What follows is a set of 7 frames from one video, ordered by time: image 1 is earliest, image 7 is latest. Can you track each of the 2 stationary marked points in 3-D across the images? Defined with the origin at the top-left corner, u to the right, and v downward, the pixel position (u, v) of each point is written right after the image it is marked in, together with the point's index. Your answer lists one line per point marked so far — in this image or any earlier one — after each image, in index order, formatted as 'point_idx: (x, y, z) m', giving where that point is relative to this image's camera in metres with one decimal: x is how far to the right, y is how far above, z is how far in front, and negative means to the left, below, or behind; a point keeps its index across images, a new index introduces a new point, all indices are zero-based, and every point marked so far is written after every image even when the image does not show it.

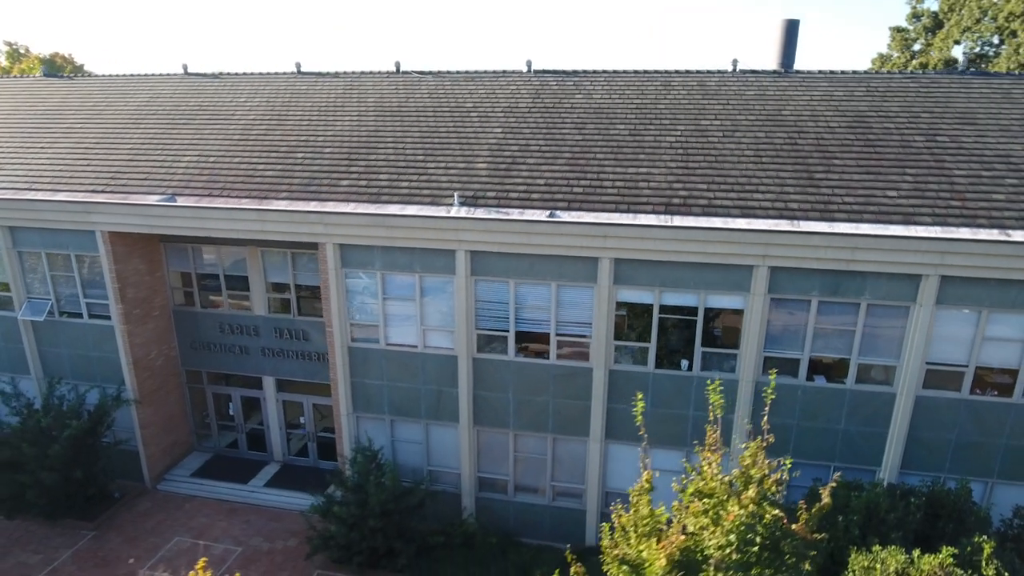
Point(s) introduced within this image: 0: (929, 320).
0: (+7.4, -0.6, +10.8) m
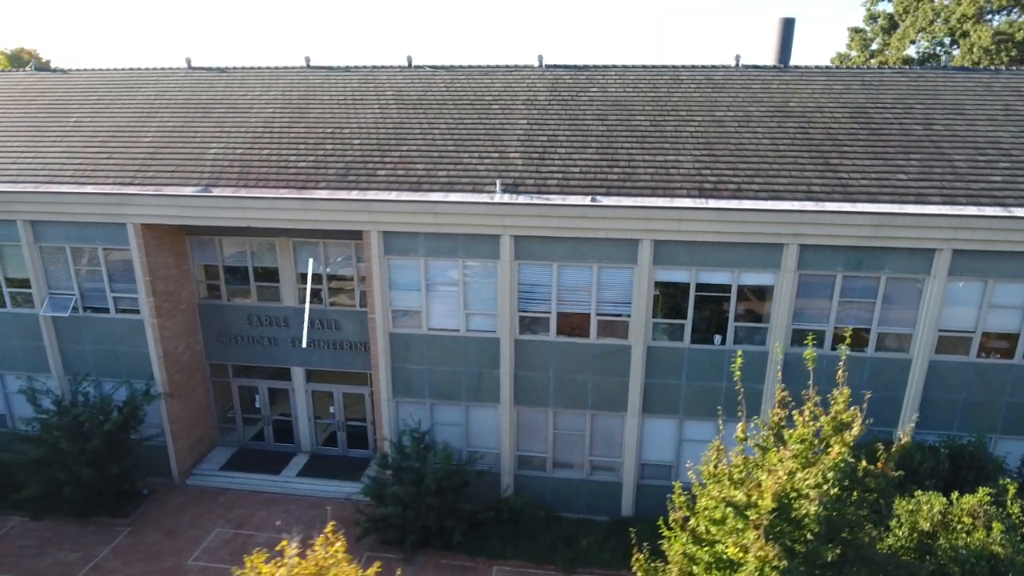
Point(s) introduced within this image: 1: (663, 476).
0: (+8.4, -0.1, +11.9) m
1: (+3.5, -4.3, +13.9) m
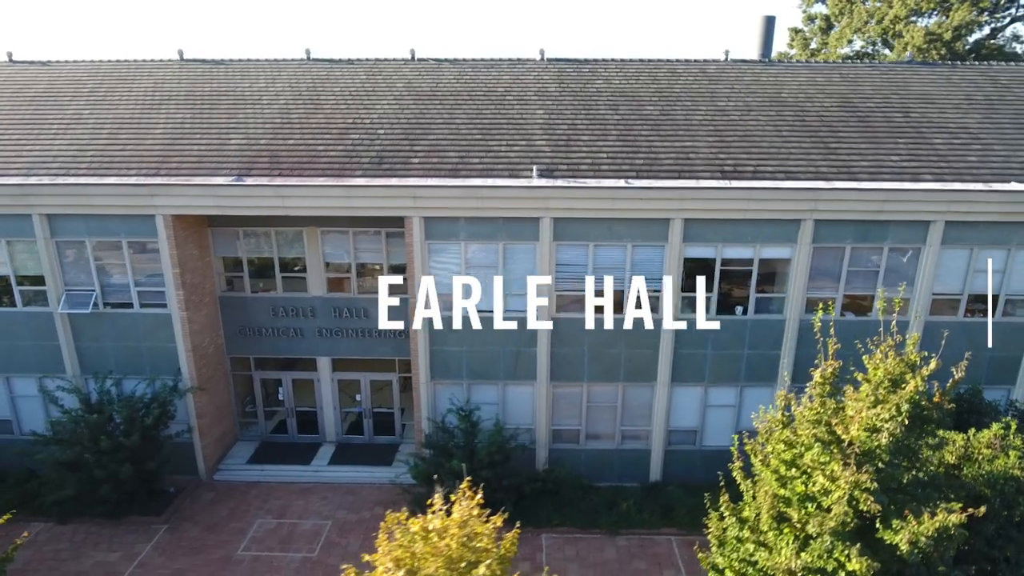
0: (+9.3, +0.7, +13.3) m
1: (+4.3, -3.7, +14.9) m
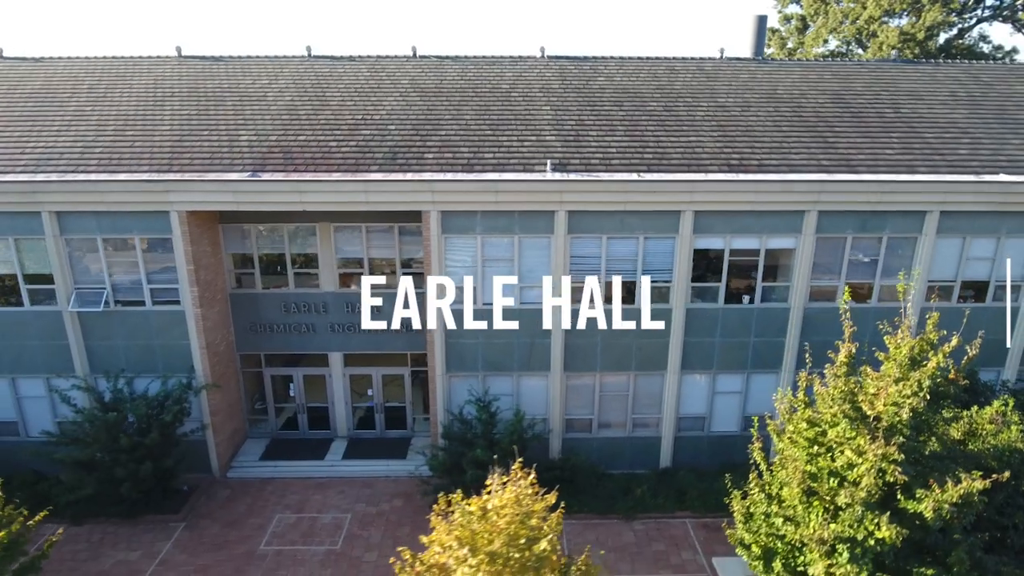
0: (+9.6, +0.9, +14.0) m
1: (+4.7, -3.5, +15.3) m
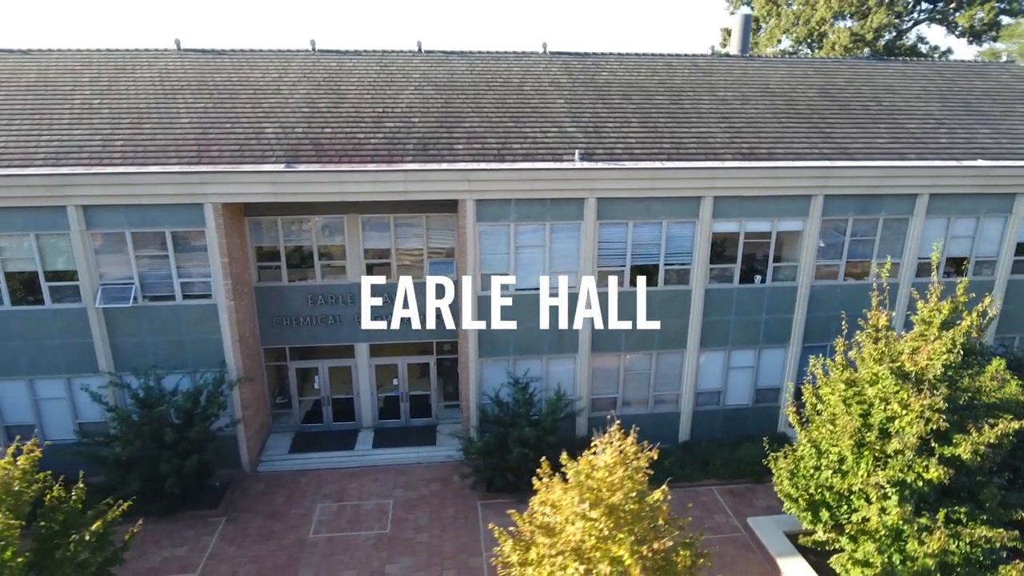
0: (+10.3, +1.5, +15.3) m
1: (+5.4, -3.0, +16.2) m
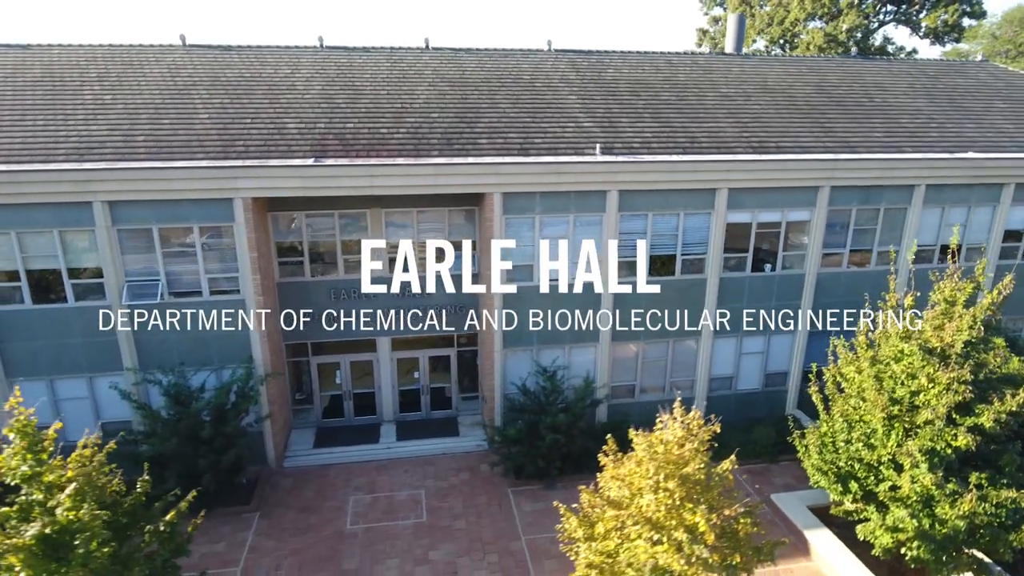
0: (+10.8, +1.9, +16.2) m
1: (+5.9, -2.7, +16.8) m
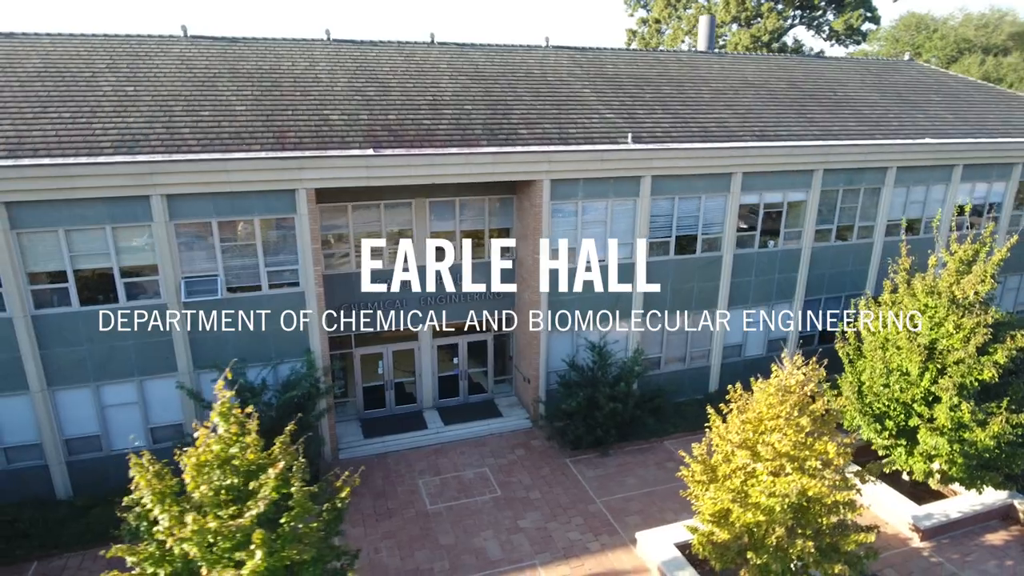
0: (+11.5, +2.9, +18.5) m
1: (+6.8, -2.0, +18.5) m
